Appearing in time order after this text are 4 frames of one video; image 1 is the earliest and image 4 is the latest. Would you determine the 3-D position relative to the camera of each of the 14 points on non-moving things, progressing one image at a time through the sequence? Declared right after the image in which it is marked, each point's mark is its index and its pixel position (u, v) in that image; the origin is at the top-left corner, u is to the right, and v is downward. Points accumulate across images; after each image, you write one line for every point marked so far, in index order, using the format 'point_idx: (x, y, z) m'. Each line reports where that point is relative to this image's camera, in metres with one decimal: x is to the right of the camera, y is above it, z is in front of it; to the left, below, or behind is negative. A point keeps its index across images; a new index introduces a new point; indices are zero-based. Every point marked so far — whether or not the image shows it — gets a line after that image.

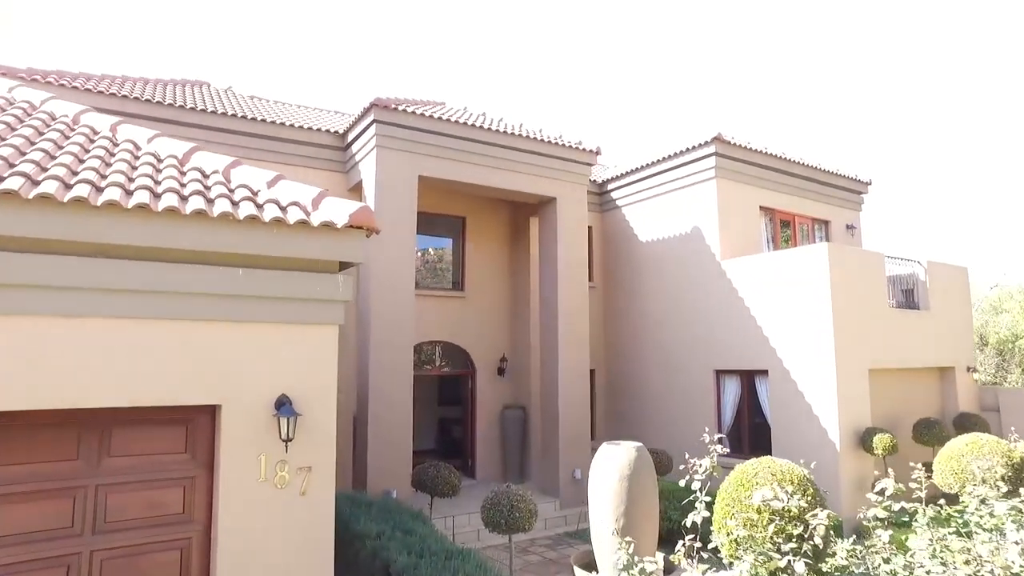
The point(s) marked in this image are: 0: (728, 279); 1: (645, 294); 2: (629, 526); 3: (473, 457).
0: (+4.1, +0.2, +12.5) m
1: (+2.9, -0.1, +14.5) m
2: (+1.5, -3.0, +8.1) m
3: (-0.9, -3.7, +14.5) m
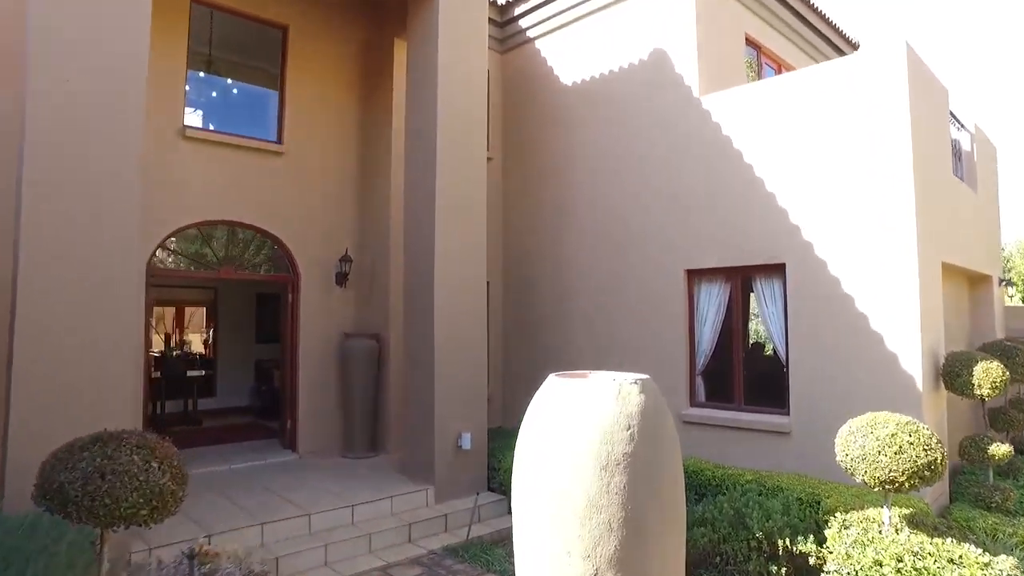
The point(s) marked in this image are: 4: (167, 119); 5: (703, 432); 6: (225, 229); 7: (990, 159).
0: (+2.4, +1.9, +7.7) m
1: (+0.8, +1.8, +9.5) m
2: (+0.5, -1.4, +3.1) m
3: (-3.0, -1.7, +9.0) m
4: (-4.2, +2.0, +8.0) m
5: (+2.2, -1.7, +7.6) m
6: (-3.7, +0.7, +8.5) m
7: (+6.9, +1.9, +9.5) m
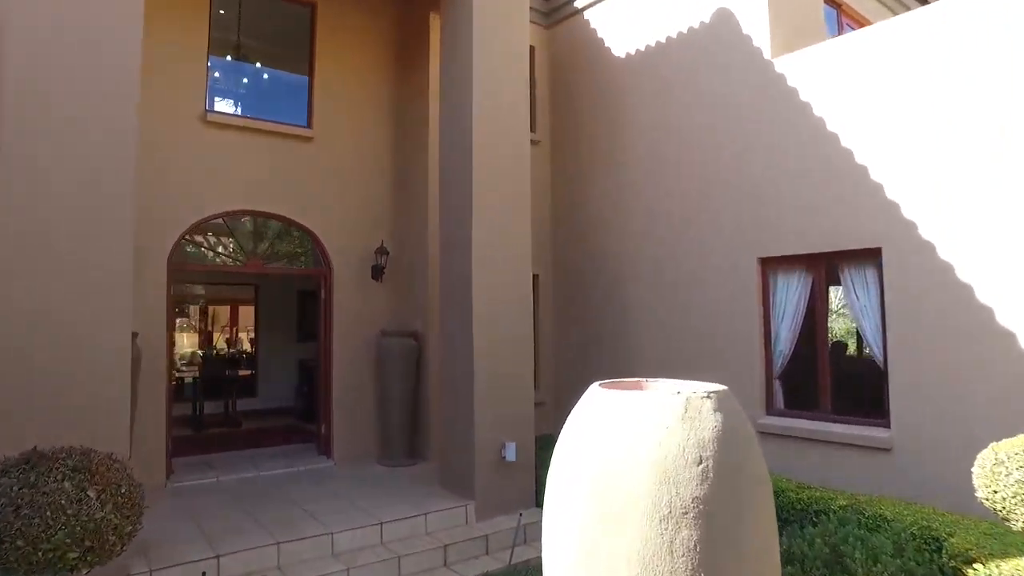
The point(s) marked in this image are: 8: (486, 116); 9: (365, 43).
0: (+2.9, +2.0, +6.7) m
1: (+1.5, +1.9, +8.5) m
2: (+0.6, -1.4, +2.2) m
3: (-2.4, -1.7, +8.4) m
4: (-3.7, +2.1, +7.5) m
5: (+2.7, -1.6, +6.6) m
6: (-3.1, +0.8, +8.0) m
7: (+7.5, +2.0, +8.0) m
8: (-0.3, +1.9, +7.2) m
9: (-2.0, +3.3, +8.7) m
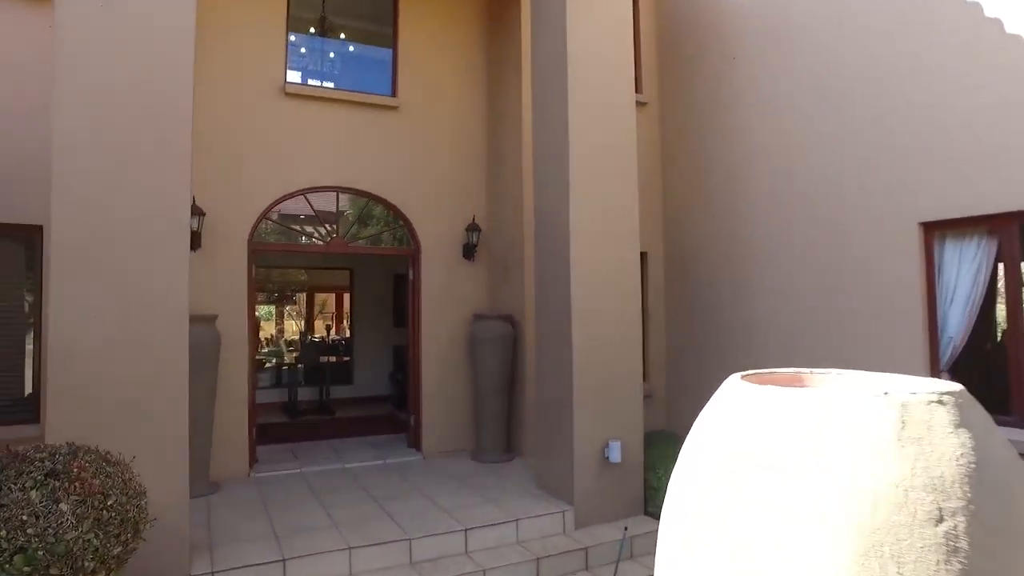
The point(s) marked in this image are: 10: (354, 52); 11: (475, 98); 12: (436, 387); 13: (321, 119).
0: (+3.7, +2.3, +5.2) m
1: (+2.6, +2.1, +7.3) m
2: (+0.8, -1.2, +1.3) m
3: (-1.1, -1.5, +7.8) m
4: (-2.7, +2.3, +7.2) m
5: (+3.6, -1.3, +5.2) m
6: (-2.0, +1.0, +7.5) m
7: (+8.5, +2.3, +5.8) m
8: (+0.7, +2.1, +6.3) m
9: (-0.8, +3.6, +8.0) m
10: (-2.0, +3.0, +7.7) m
11: (-0.4, +2.4, +8.2) m
12: (-0.9, -1.2, +7.8) m
13: (-2.2, +2.0, +7.3) m
